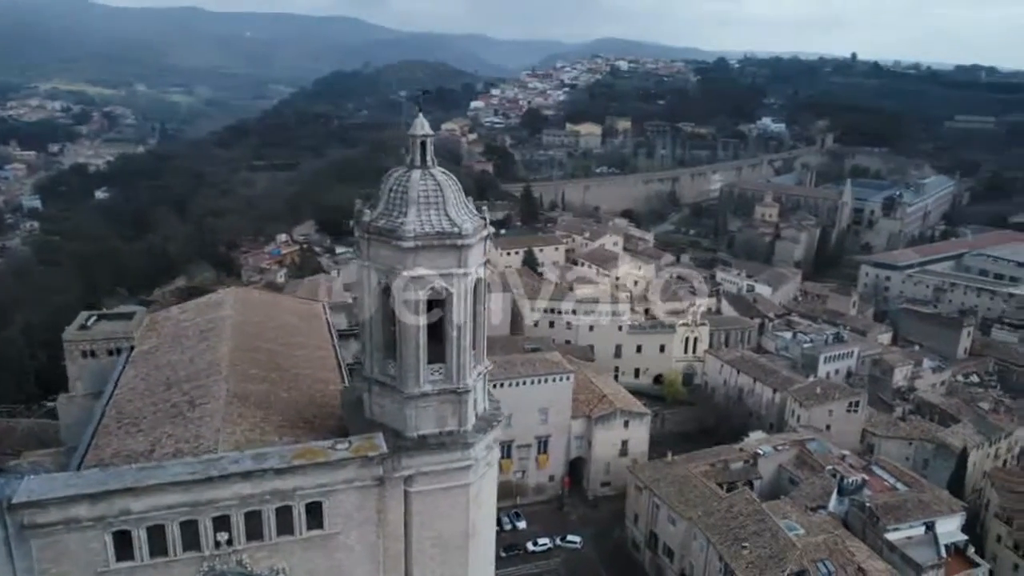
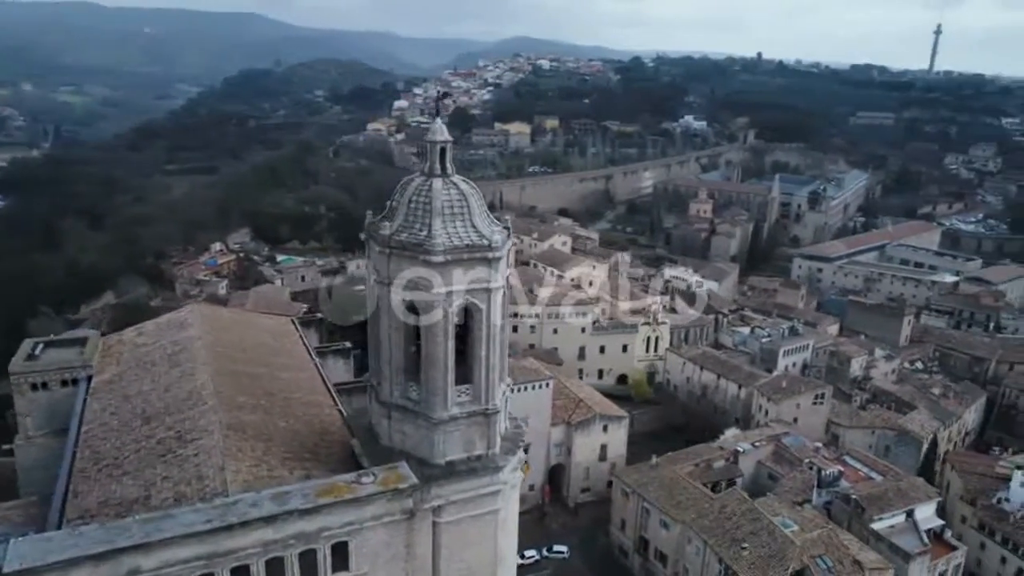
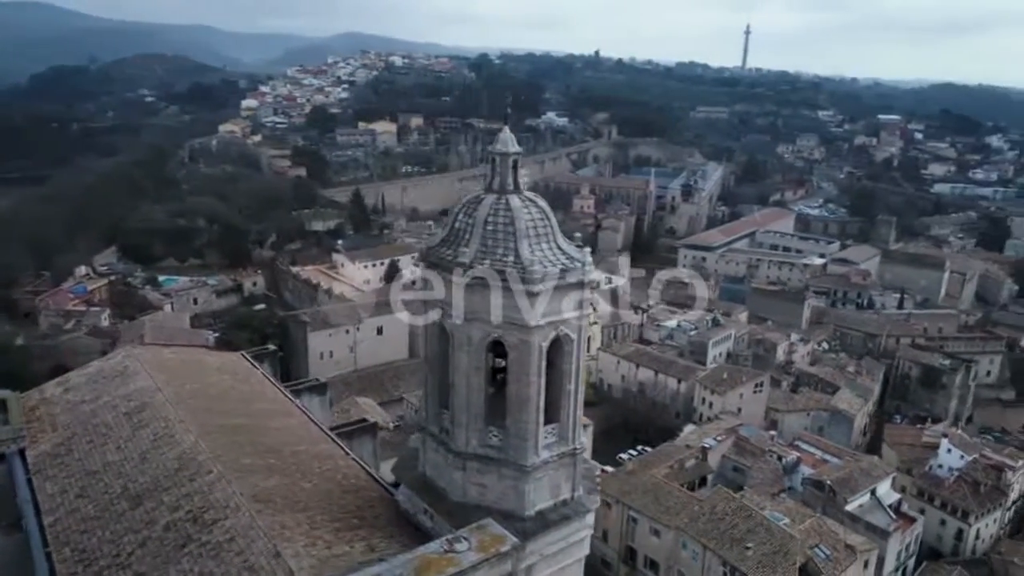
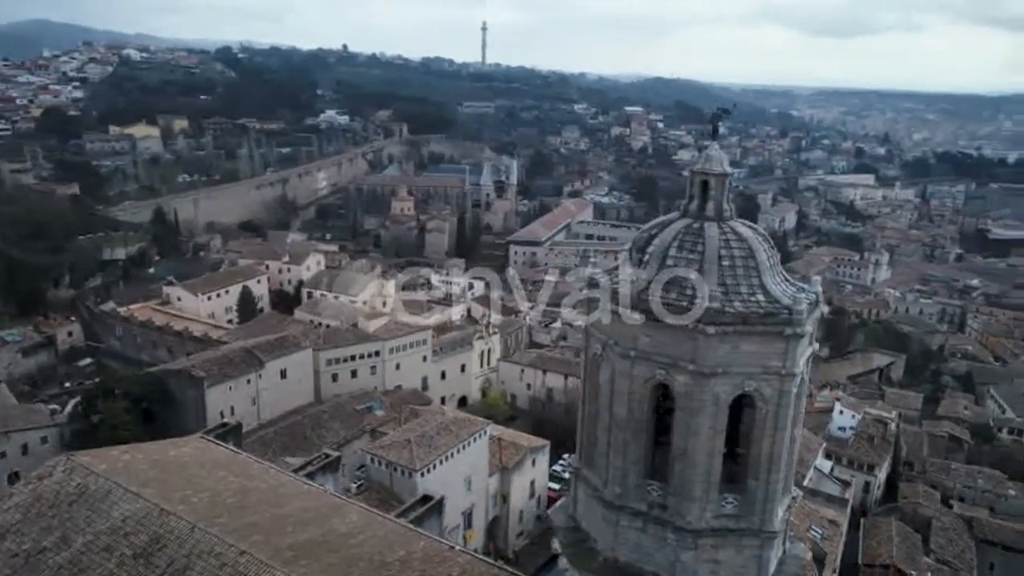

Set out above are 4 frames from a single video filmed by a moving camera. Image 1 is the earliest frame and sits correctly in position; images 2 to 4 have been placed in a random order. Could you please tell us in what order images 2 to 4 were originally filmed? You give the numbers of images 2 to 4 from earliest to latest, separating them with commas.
2, 3, 4
